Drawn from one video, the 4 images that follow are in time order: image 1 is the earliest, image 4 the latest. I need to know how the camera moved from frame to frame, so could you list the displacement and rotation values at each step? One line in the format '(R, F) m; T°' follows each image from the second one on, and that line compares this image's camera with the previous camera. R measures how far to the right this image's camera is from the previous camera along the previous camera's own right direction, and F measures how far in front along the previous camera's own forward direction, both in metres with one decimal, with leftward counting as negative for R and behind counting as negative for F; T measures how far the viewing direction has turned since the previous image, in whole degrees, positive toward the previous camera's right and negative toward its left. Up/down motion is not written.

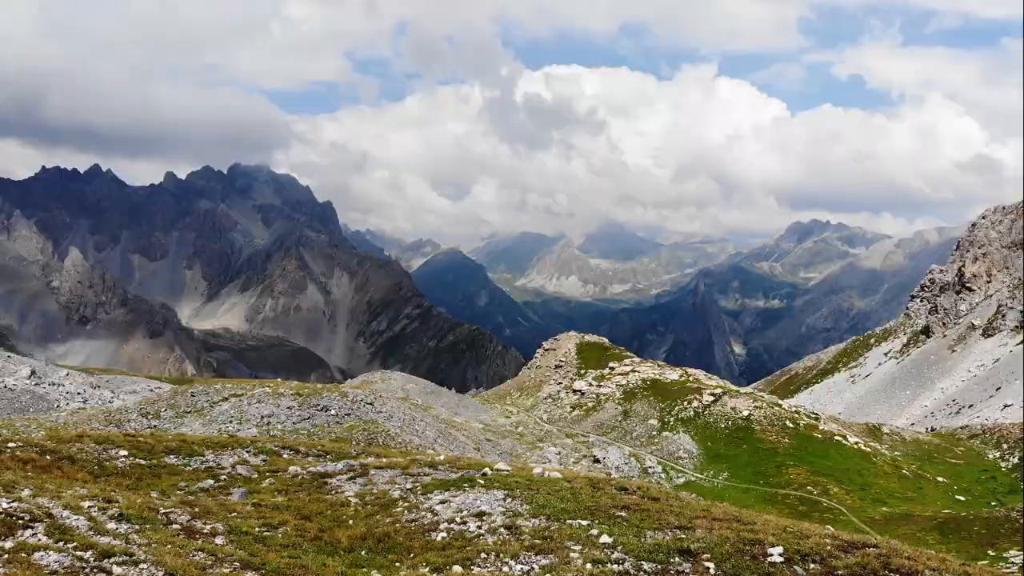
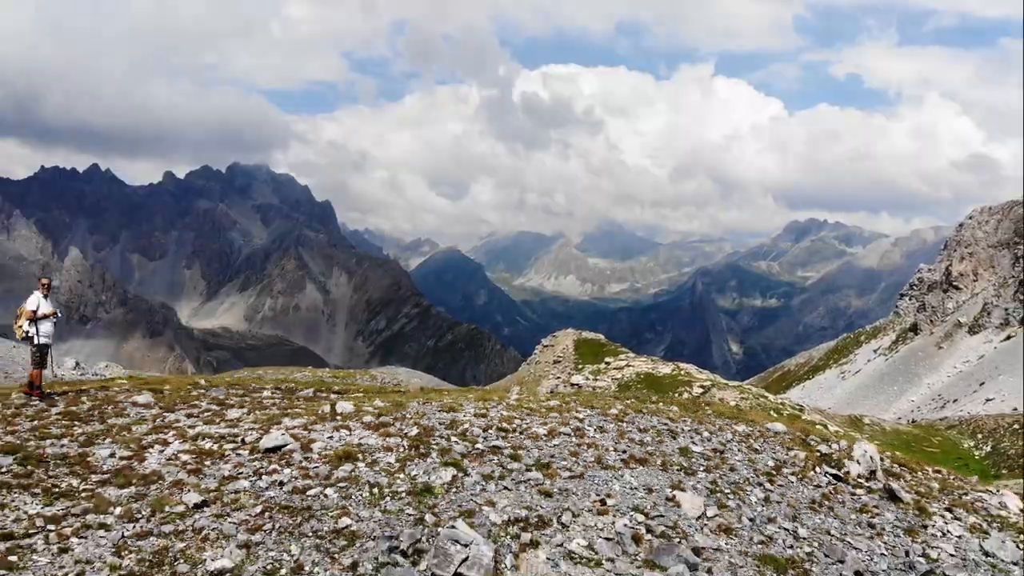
(-0.3, -4.1) m; 0°
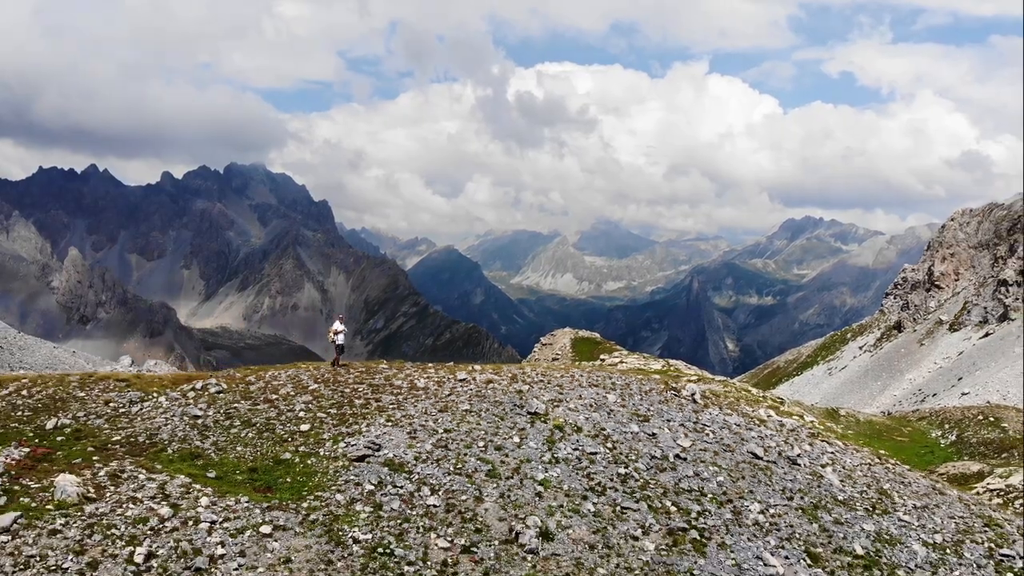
(-0.7, -6.2) m; 0°
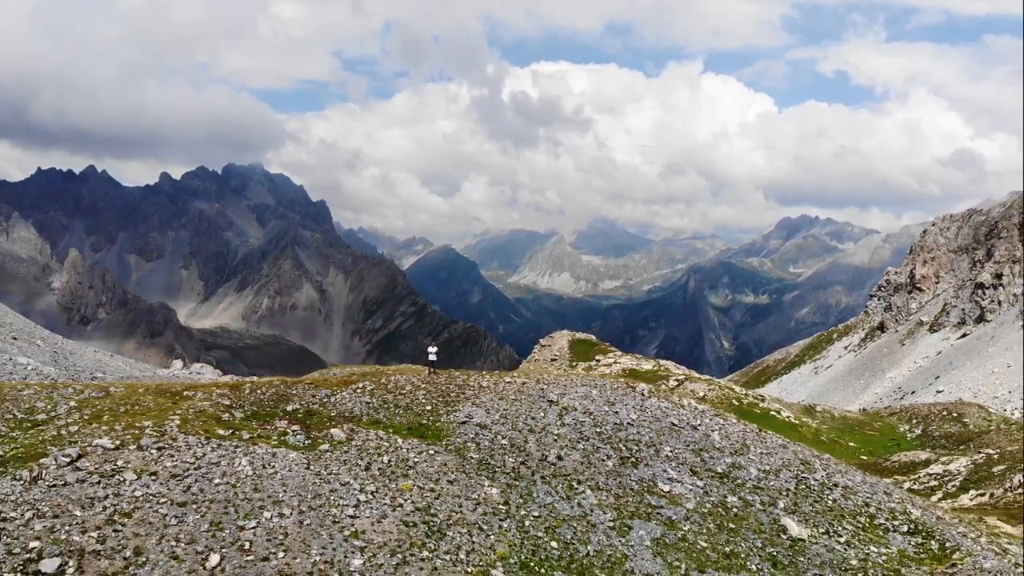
(-0.8, -7.3) m; 0°
